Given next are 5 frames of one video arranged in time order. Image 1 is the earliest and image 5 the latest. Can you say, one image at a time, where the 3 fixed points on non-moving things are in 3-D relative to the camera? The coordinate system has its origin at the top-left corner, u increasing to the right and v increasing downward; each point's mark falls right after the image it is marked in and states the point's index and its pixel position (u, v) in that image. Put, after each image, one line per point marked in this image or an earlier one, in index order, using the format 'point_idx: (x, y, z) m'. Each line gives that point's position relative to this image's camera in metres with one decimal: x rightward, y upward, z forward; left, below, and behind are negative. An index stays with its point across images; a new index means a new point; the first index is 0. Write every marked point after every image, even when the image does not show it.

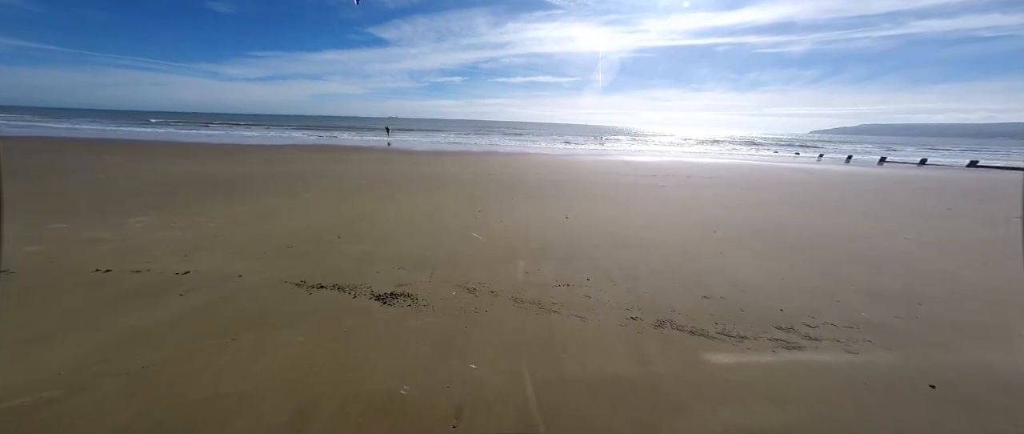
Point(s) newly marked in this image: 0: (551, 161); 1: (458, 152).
0: (+1.9, +2.4, +13.4) m
1: (-2.8, +3.3, +16.1) m
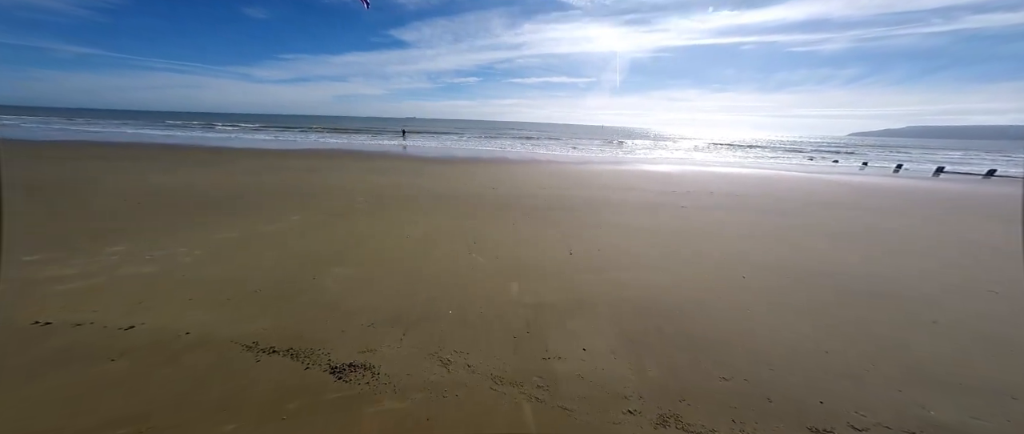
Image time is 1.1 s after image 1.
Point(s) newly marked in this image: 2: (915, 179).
0: (+2.4, +2.0, +13.0) m
1: (-2.2, +3.0, +15.9) m
2: (+20.1, +1.7, +14.6) m
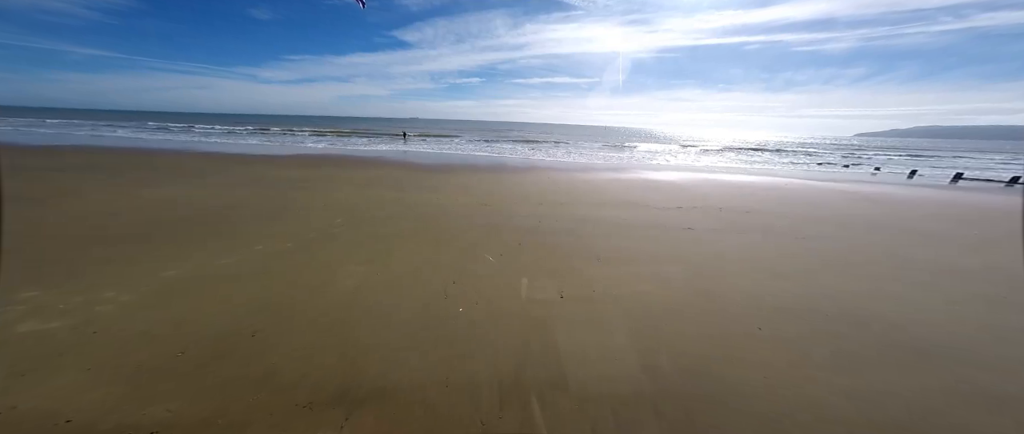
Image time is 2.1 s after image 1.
0: (+2.3, +1.7, +12.6) m
1: (-2.2, +2.7, +15.6) m
2: (+20.1, +1.3, +14.1) m
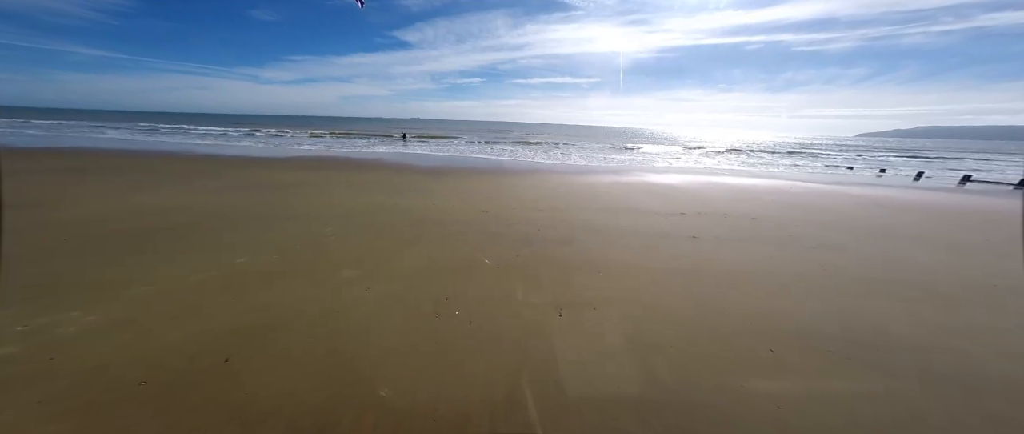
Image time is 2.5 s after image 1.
0: (+2.3, +1.6, +12.4) m
1: (-2.2, +2.6, +15.4) m
2: (+20.1, +1.2, +13.8) m
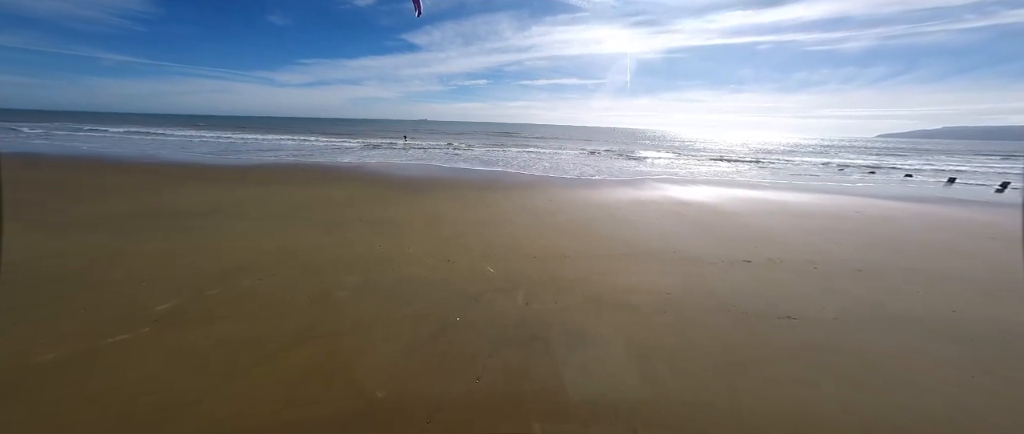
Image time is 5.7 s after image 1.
0: (+2.2, +0.9, +10.5) m
1: (-2.3, +1.9, +13.6) m
2: (+20.0, +0.4, +11.6) m
